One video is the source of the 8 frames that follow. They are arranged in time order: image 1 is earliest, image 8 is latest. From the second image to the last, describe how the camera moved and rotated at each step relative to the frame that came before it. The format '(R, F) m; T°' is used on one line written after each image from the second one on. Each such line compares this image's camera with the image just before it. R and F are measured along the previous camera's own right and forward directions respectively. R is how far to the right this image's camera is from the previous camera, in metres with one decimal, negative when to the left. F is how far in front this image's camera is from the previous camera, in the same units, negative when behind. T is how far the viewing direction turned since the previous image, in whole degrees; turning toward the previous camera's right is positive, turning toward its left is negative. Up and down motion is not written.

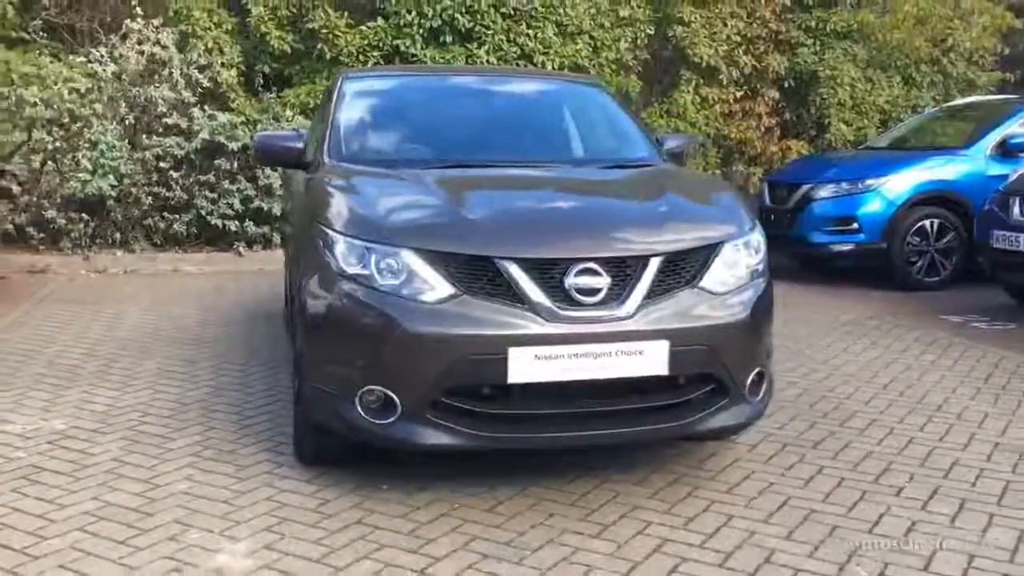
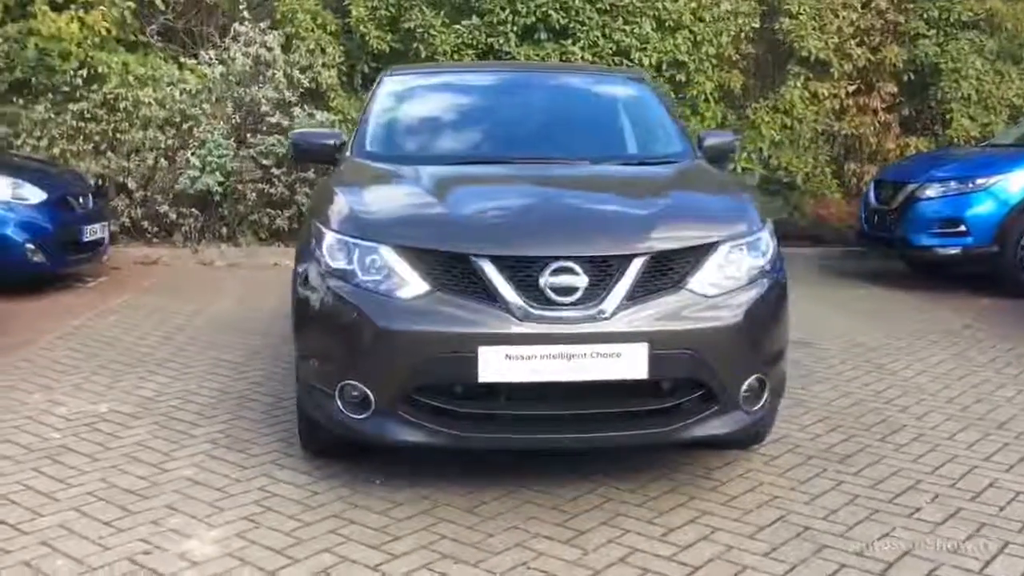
(+0.6, +0.1) m; -8°
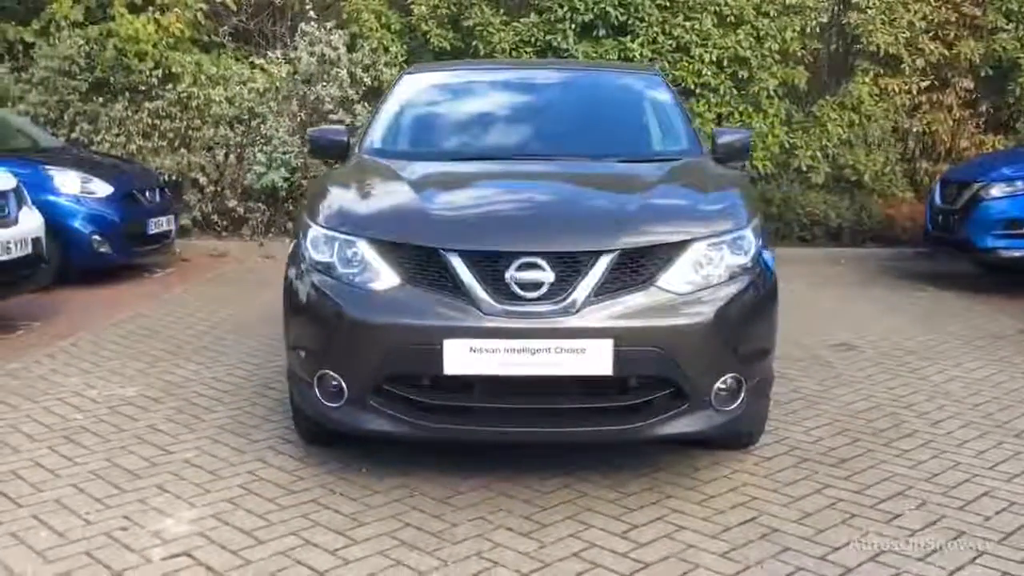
(+0.5, 0.0) m; -6°
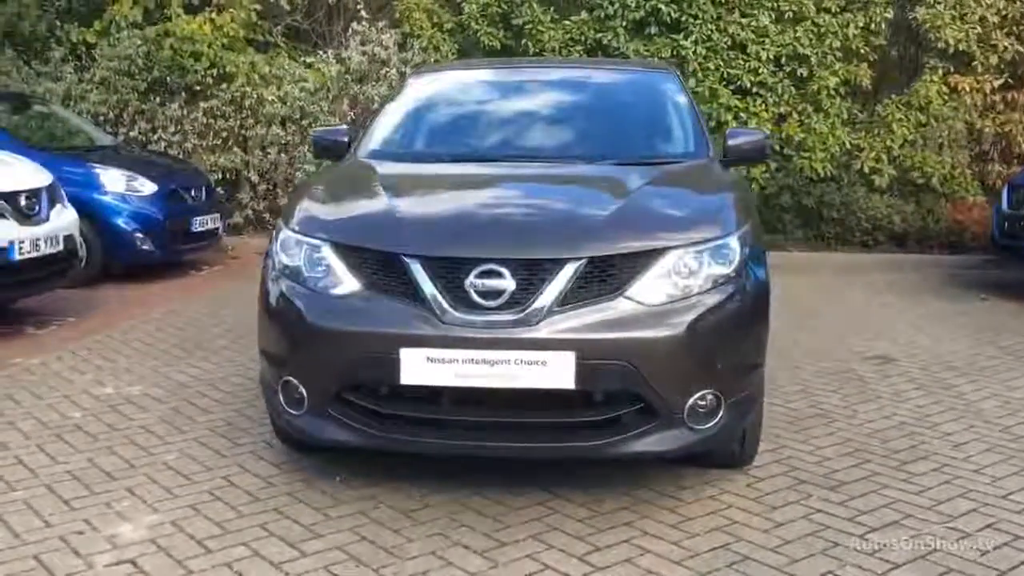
(+0.4, +0.2) m; -5°
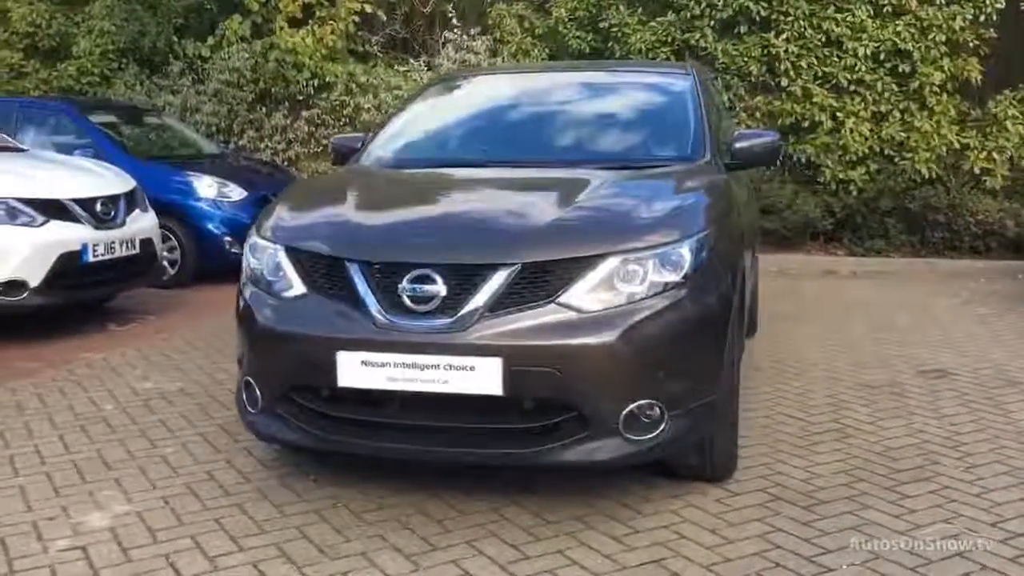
(+0.8, +0.1) m; -9°
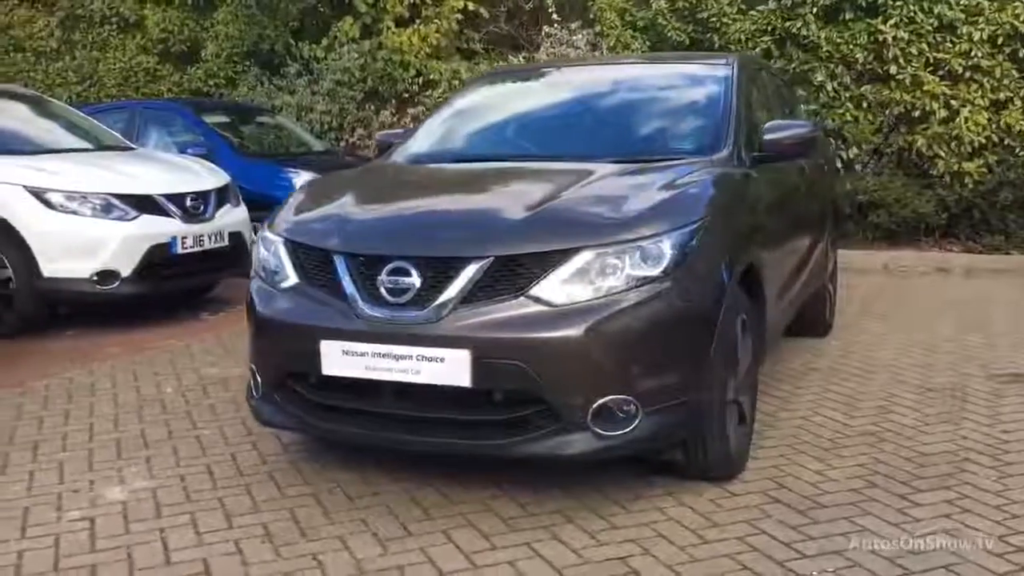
(+0.6, 0.0) m; -9°
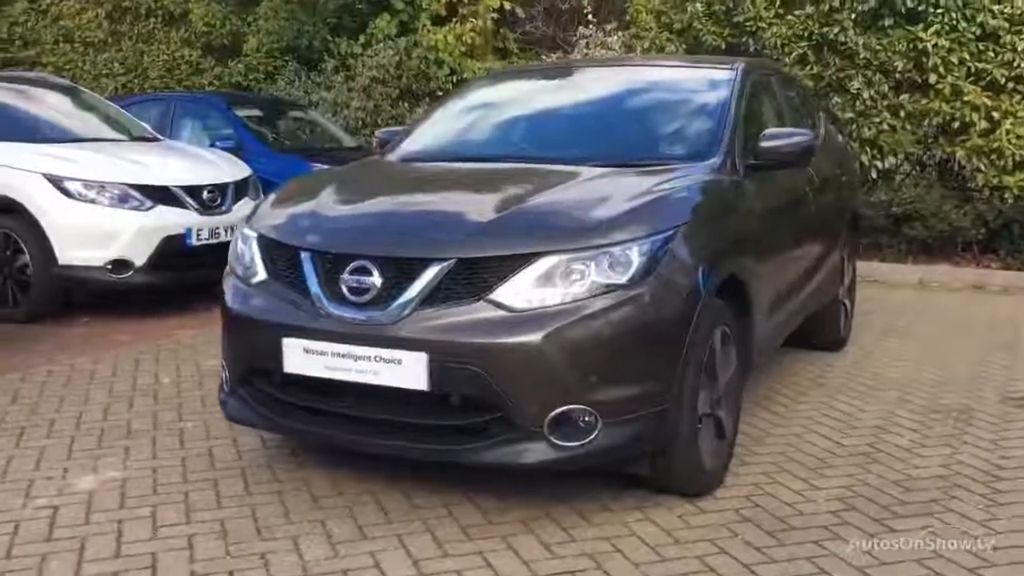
(+0.3, +0.1) m; -3°
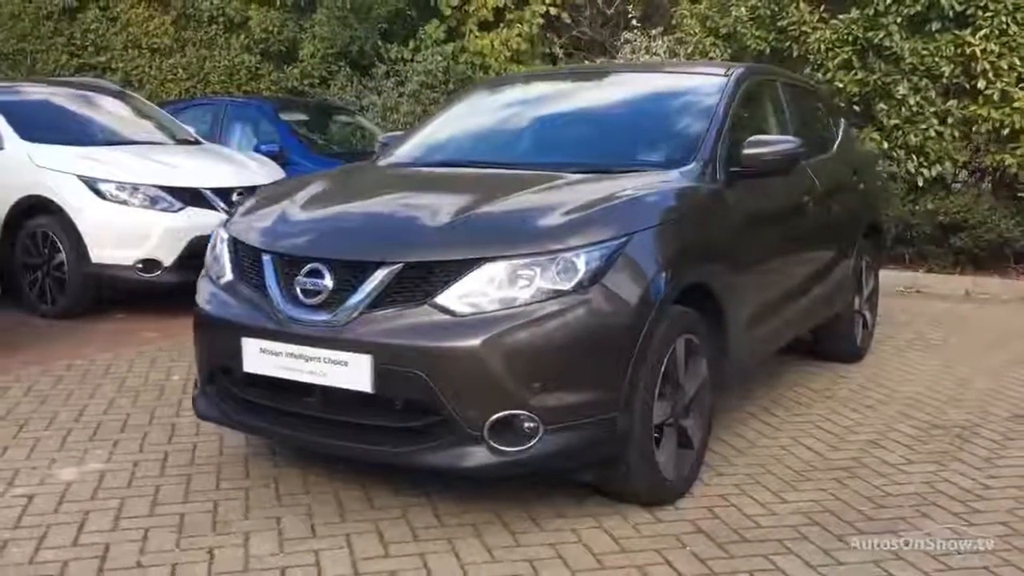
(+0.5, 0.0) m; -5°
